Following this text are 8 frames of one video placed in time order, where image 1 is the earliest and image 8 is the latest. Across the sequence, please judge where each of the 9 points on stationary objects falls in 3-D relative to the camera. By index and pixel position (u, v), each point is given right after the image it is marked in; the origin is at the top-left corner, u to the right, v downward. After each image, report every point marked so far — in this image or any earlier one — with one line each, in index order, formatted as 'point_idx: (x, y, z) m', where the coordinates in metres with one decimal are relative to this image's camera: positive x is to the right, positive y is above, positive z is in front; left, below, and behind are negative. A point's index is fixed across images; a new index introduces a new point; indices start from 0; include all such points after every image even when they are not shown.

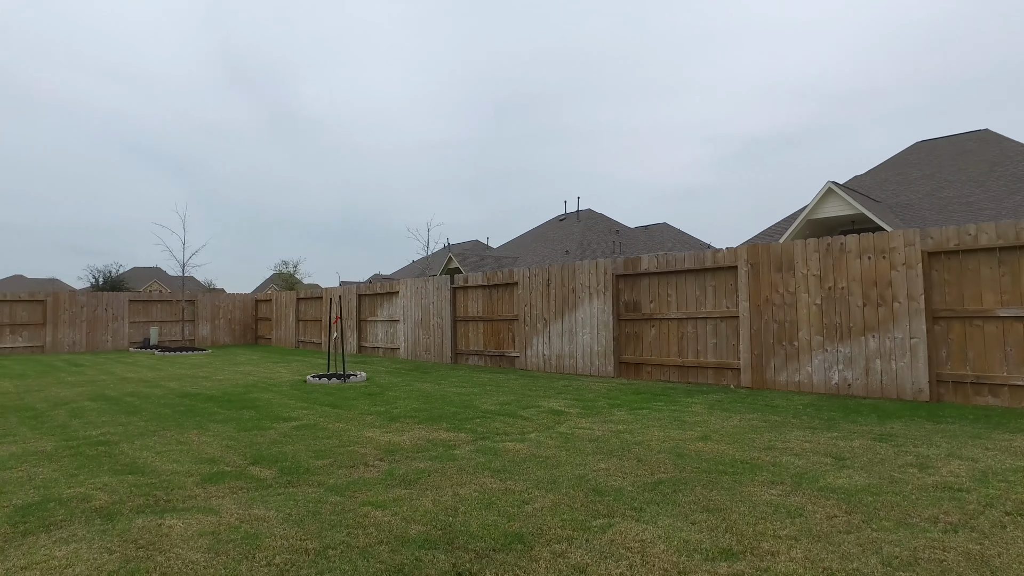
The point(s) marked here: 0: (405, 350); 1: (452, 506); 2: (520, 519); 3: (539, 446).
0: (-2.1, -1.2, +13.0) m
1: (-0.3, -1.0, +3.2) m
2: (0.0, -1.0, +2.9) m
3: (+0.2, -1.1, +4.6) m
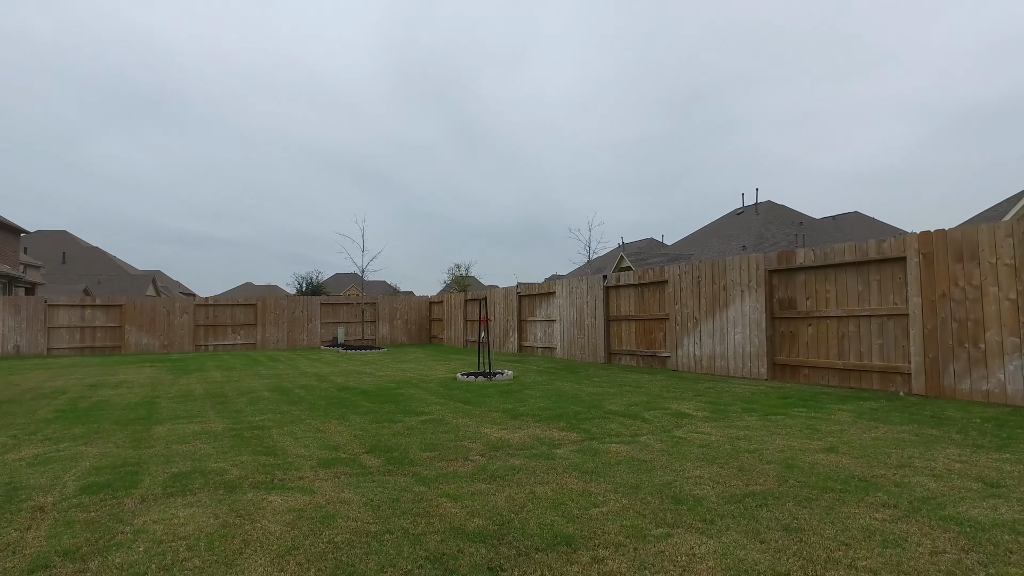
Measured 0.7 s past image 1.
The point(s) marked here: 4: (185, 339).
0: (+1.0, -1.2, +13.1) m
1: (0.0, -1.0, +3.2) m
2: (+0.3, -1.0, +2.9) m
3: (+0.9, -1.1, +4.4) m
4: (-8.4, -1.3, +17.1) m
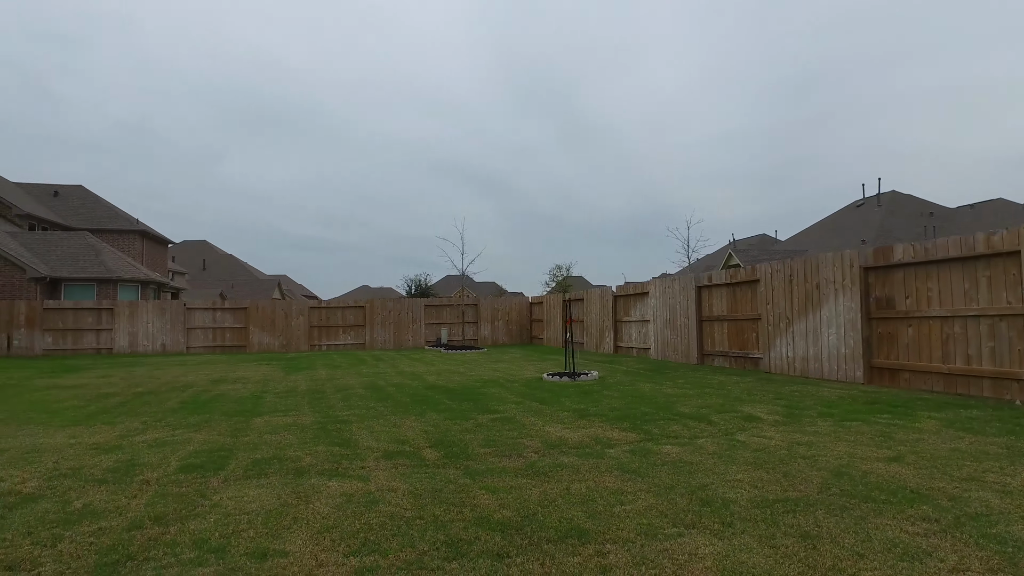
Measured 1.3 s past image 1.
0: (+2.8, -1.2, +13.0) m
1: (+0.2, -1.0, +3.3) m
2: (+0.4, -1.0, +3.0) m
3: (+1.2, -1.1, +4.4) m
4: (-5.8, -1.4, +18.4) m
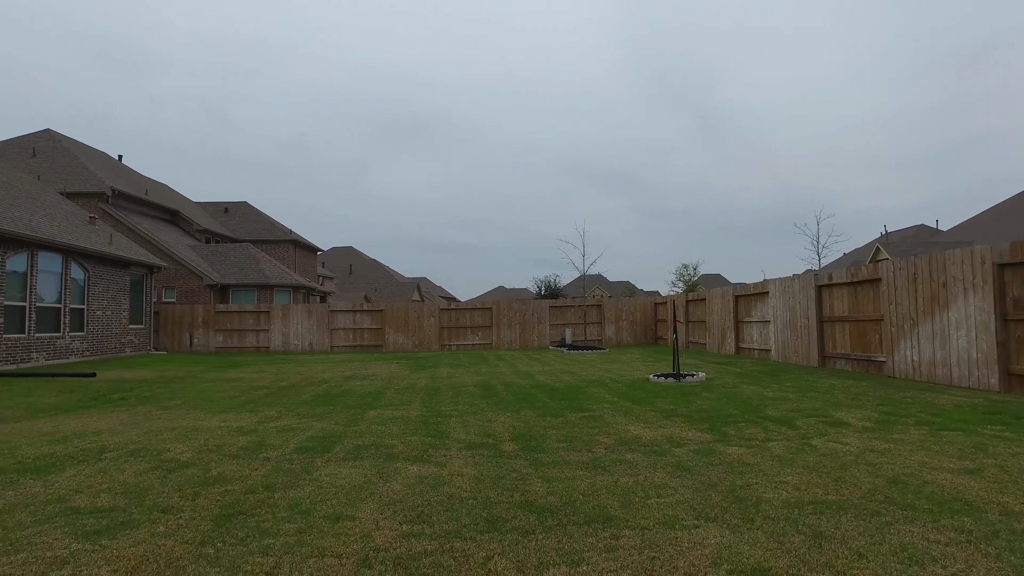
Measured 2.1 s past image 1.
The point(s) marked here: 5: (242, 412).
0: (+5.0, -1.2, +12.5) m
1: (+0.5, -1.1, +3.6) m
2: (+0.6, -1.1, +3.2) m
3: (+1.7, -1.1, +4.4) m
4: (-2.3, -1.5, +19.6) m
5: (-2.9, -1.3, +7.0) m
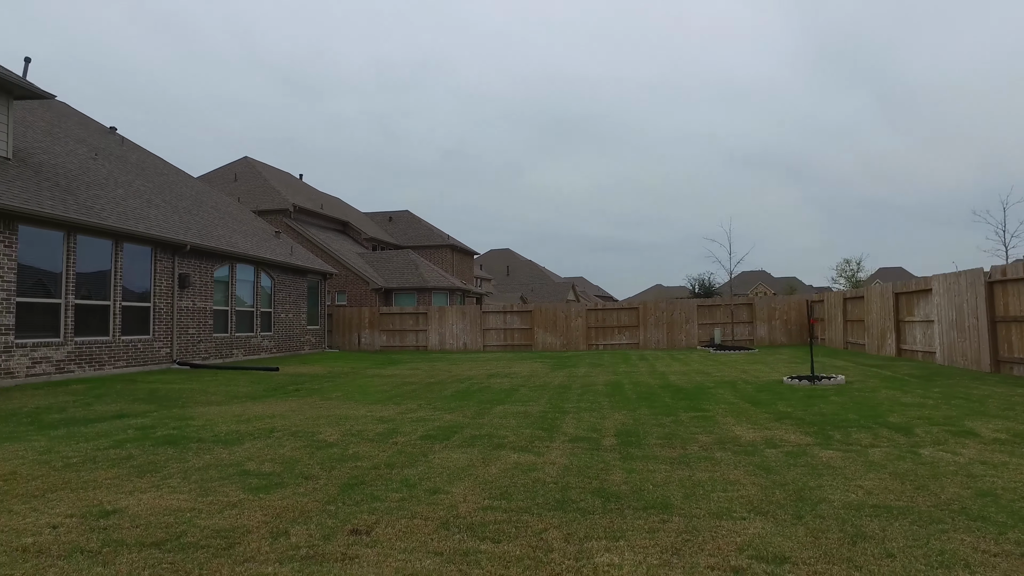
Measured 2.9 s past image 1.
0: (+7.5, -1.2, +11.5) m
1: (+0.9, -1.1, +3.9) m
2: (+1.0, -1.1, +3.5) m
3: (+2.3, -1.1, +4.4) m
4: (+2.1, -1.5, +20.1) m
5: (-1.5, -1.4, +8.0) m
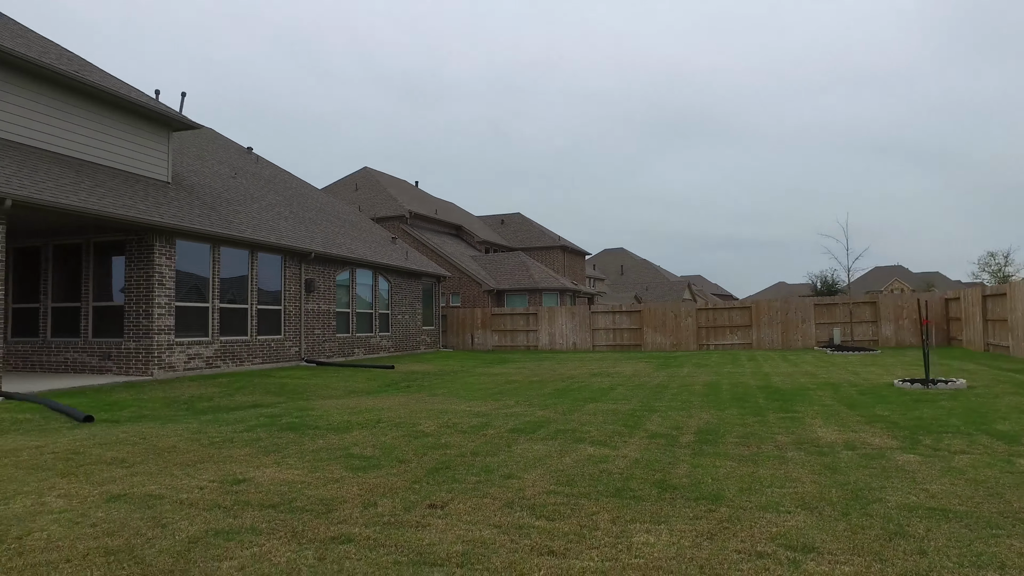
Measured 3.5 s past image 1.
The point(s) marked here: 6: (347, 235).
0: (+9.1, -1.1, +10.4) m
1: (+1.4, -1.2, +4.1) m
2: (+1.3, -1.1, +3.7) m
3: (+2.8, -1.1, +4.3) m
4: (+5.3, -1.5, +19.9) m
5: (-0.3, -1.5, +8.5) m
6: (-4.3, +1.4, +17.1) m
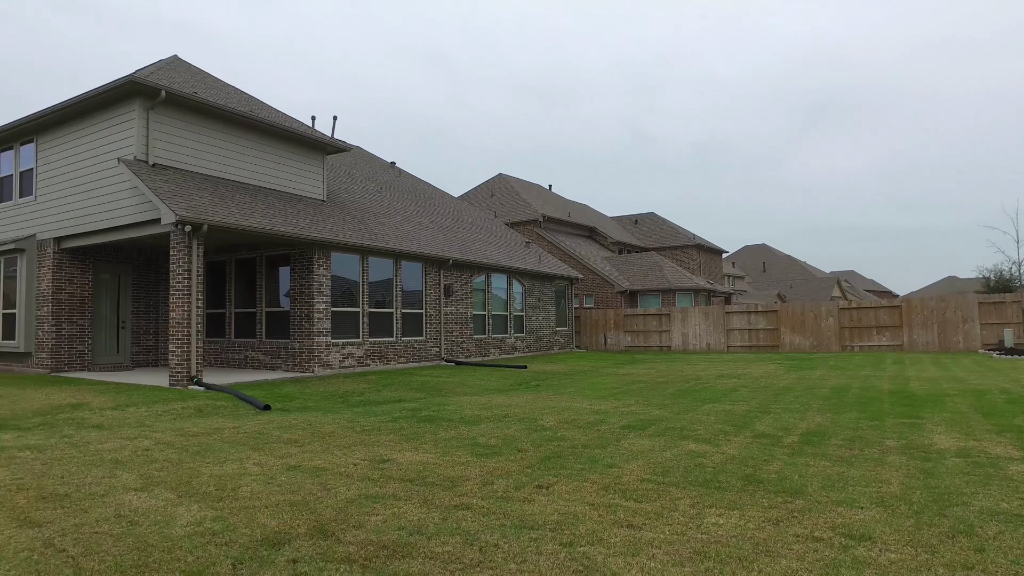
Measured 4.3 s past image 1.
0: (+10.9, -1.1, +8.9) m
1: (+2.0, -1.2, +4.3) m
2: (+1.9, -1.2, +3.9) m
3: (+3.5, -1.2, +4.3) m
4: (+9.1, -1.5, +19.0) m
5: (+1.3, -1.5, +9.0) m
6: (-0.8, +1.3, +18.2) m
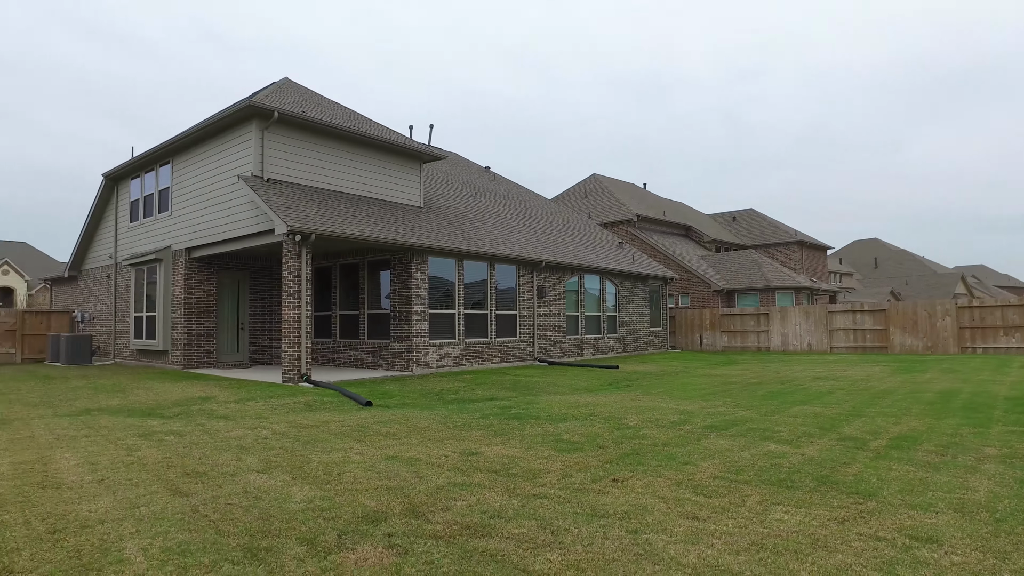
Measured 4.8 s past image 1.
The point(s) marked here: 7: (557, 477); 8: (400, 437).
0: (+12.0, -1.0, +7.6) m
1: (+2.5, -1.2, +4.3) m
2: (+2.4, -1.2, +3.9) m
3: (+4.0, -1.2, +4.0) m
4: (+11.7, -1.4, +17.8) m
5: (+2.5, -1.5, +9.0) m
6: (+1.7, +1.2, +18.4) m
7: (+0.3, -1.3, +4.4) m
8: (-1.0, -1.3, +5.7) m
